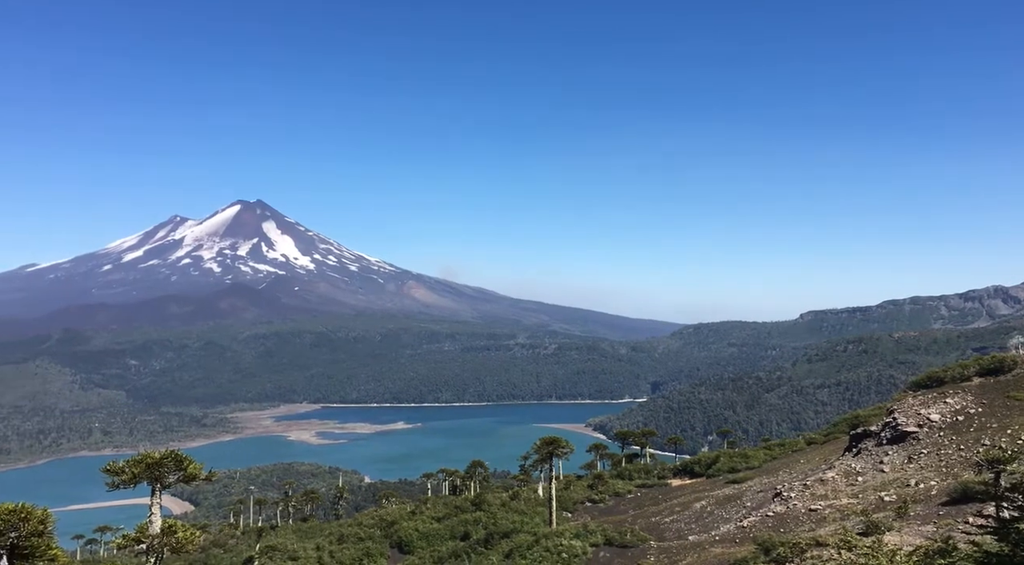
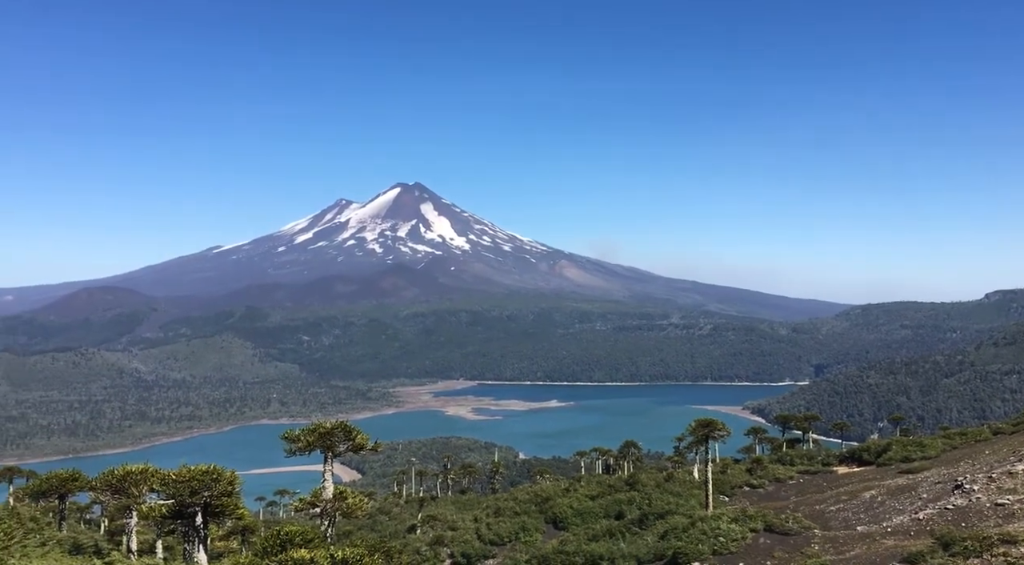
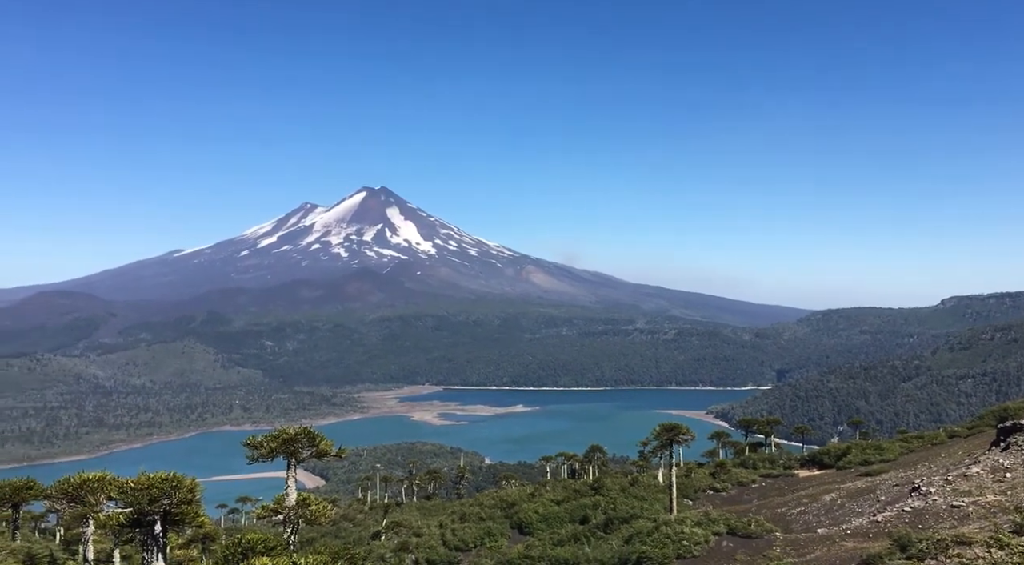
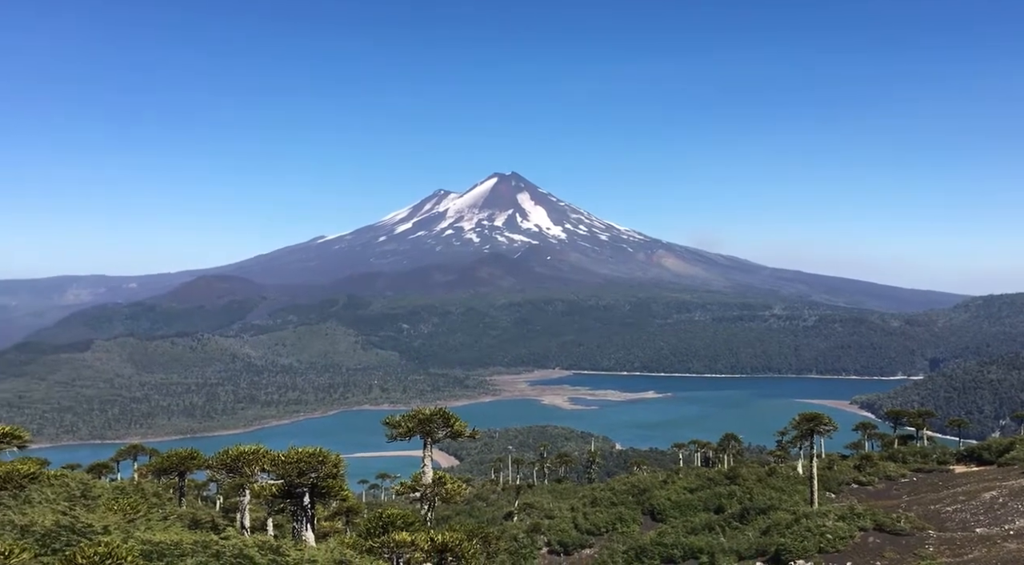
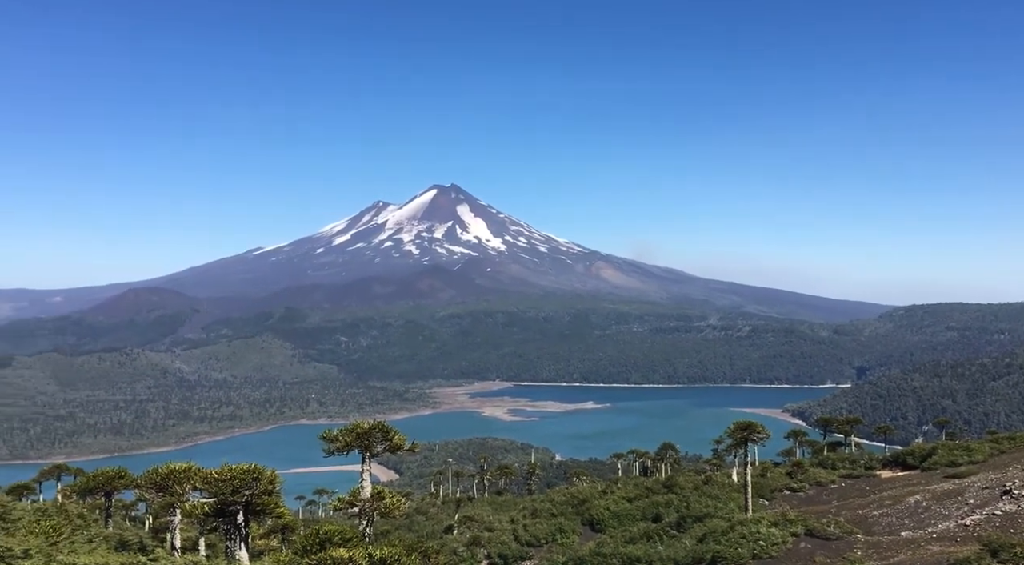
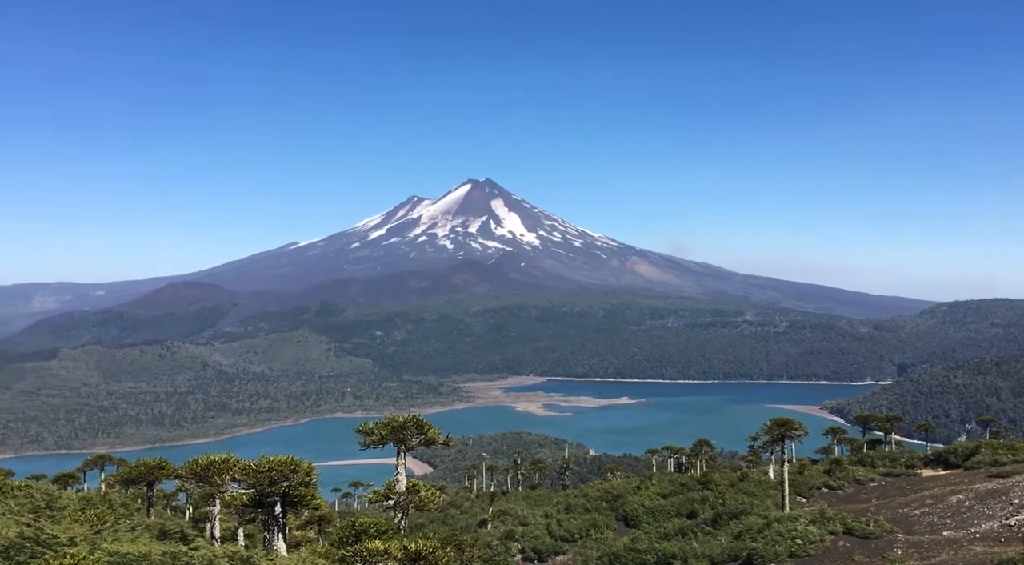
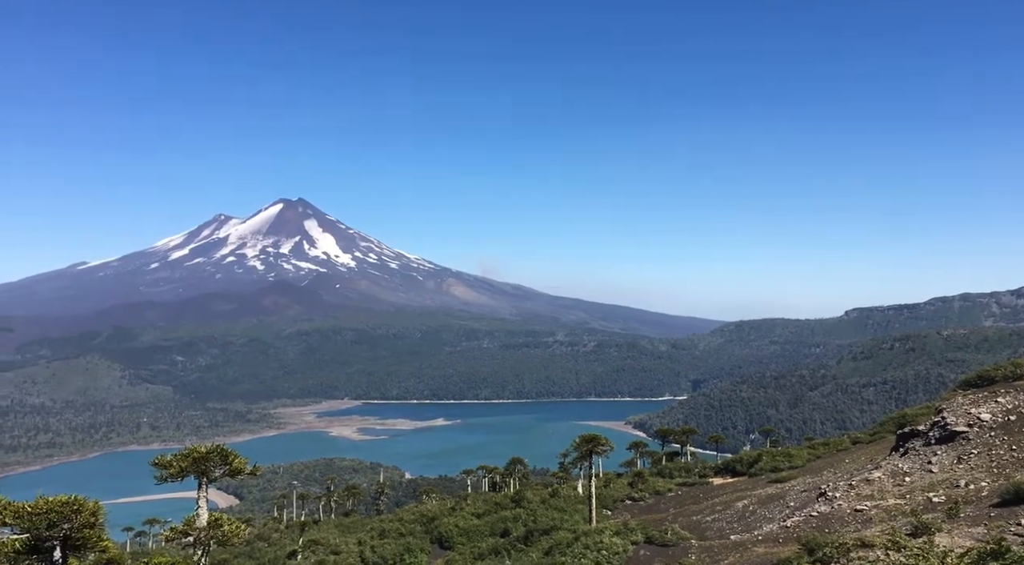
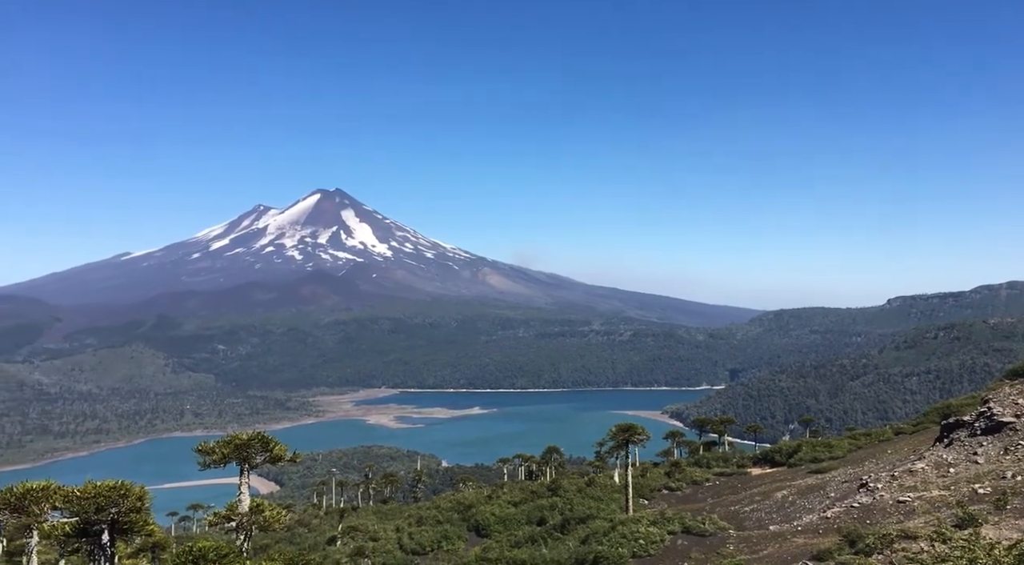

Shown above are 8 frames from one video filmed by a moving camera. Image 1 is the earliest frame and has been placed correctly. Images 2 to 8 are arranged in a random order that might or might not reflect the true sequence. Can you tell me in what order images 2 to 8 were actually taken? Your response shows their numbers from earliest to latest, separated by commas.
7, 8, 3, 2, 5, 6, 4
